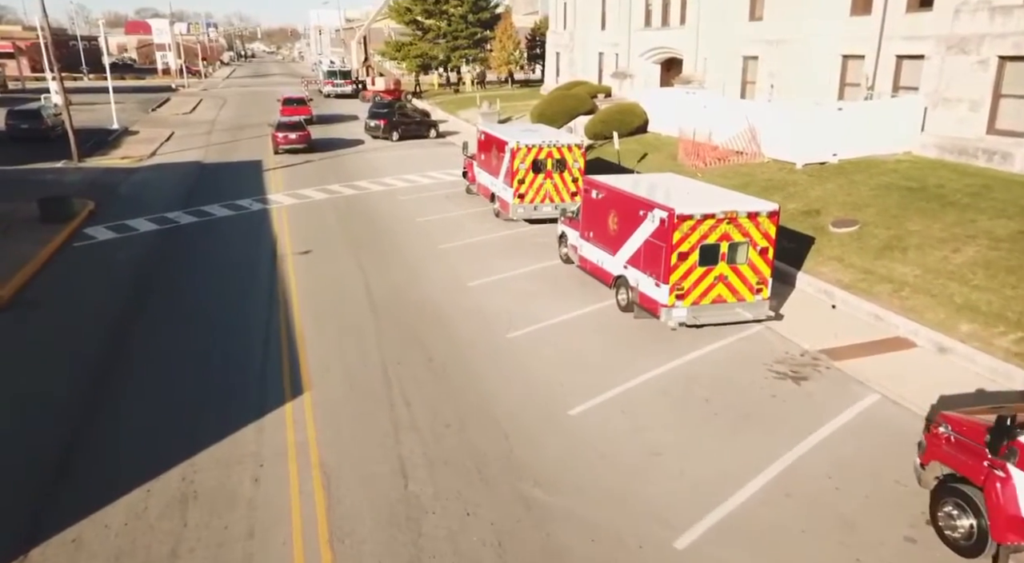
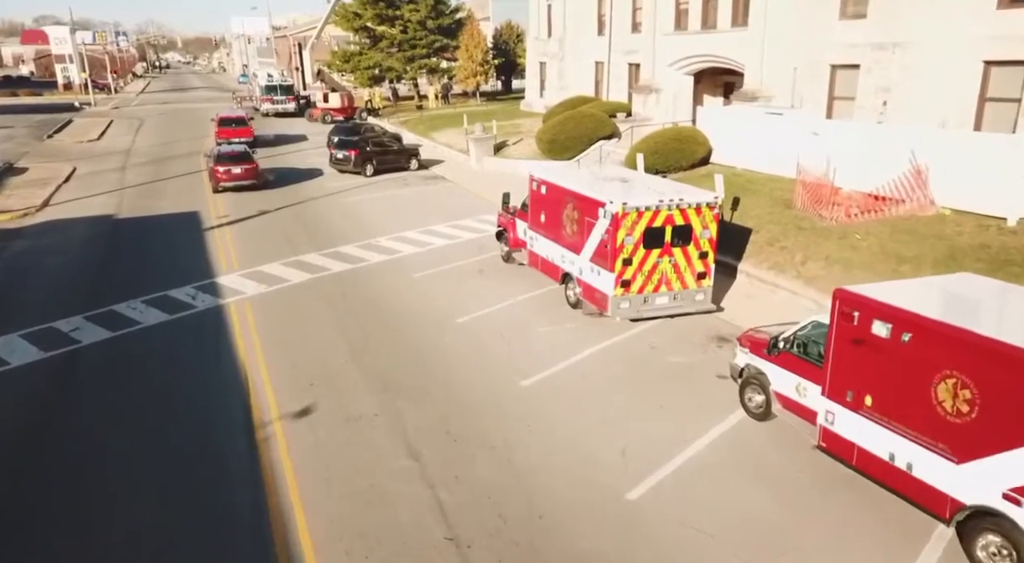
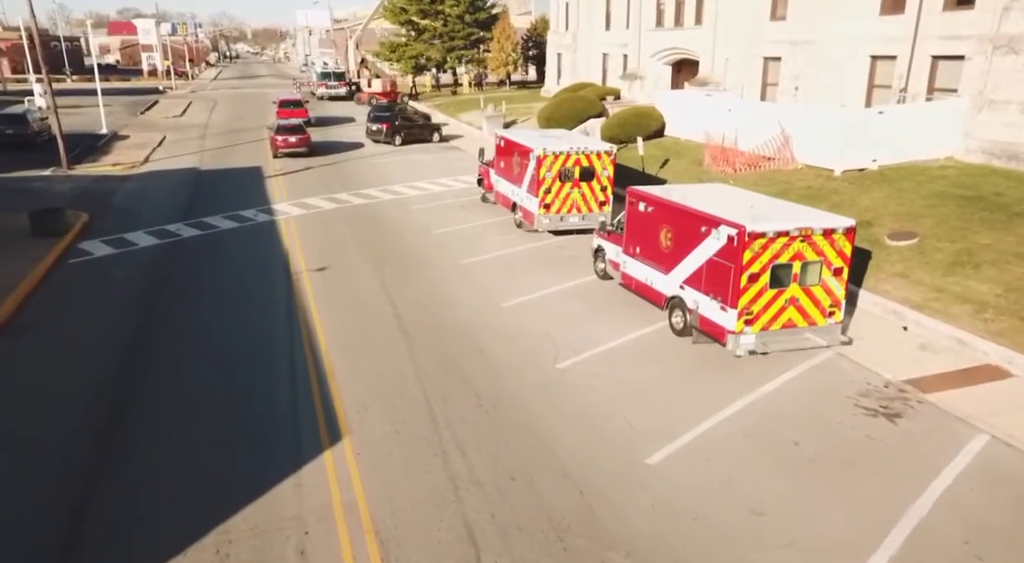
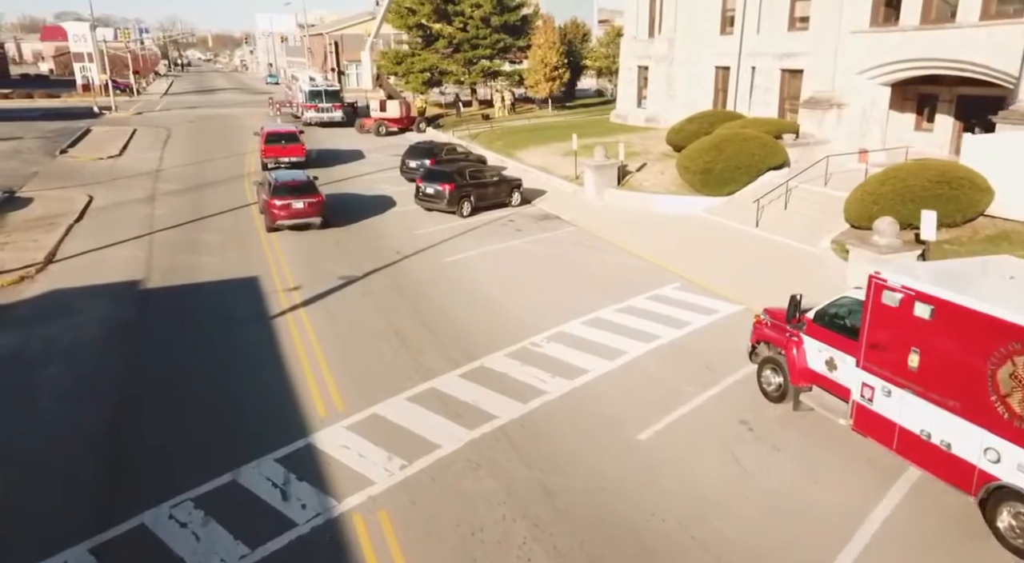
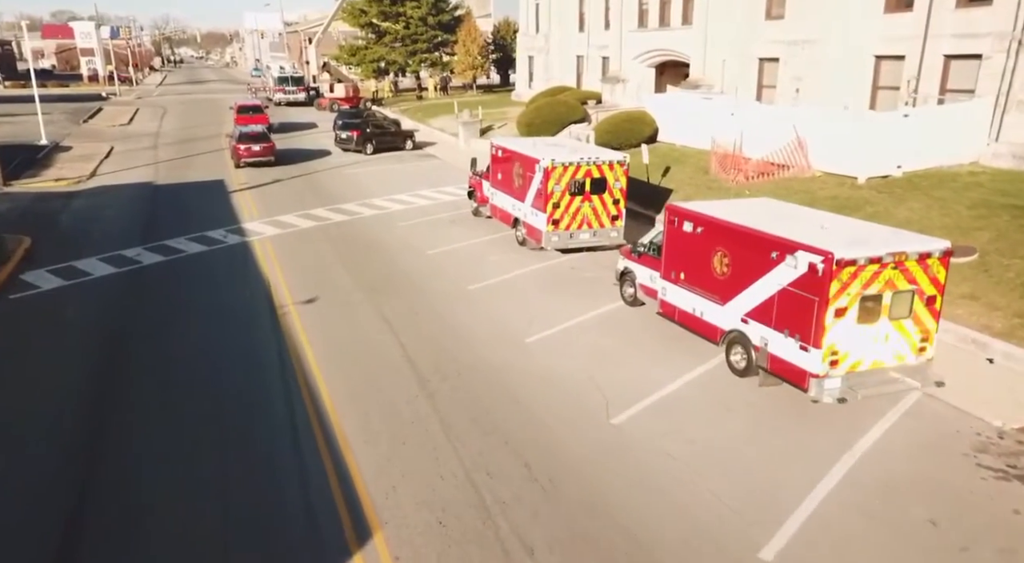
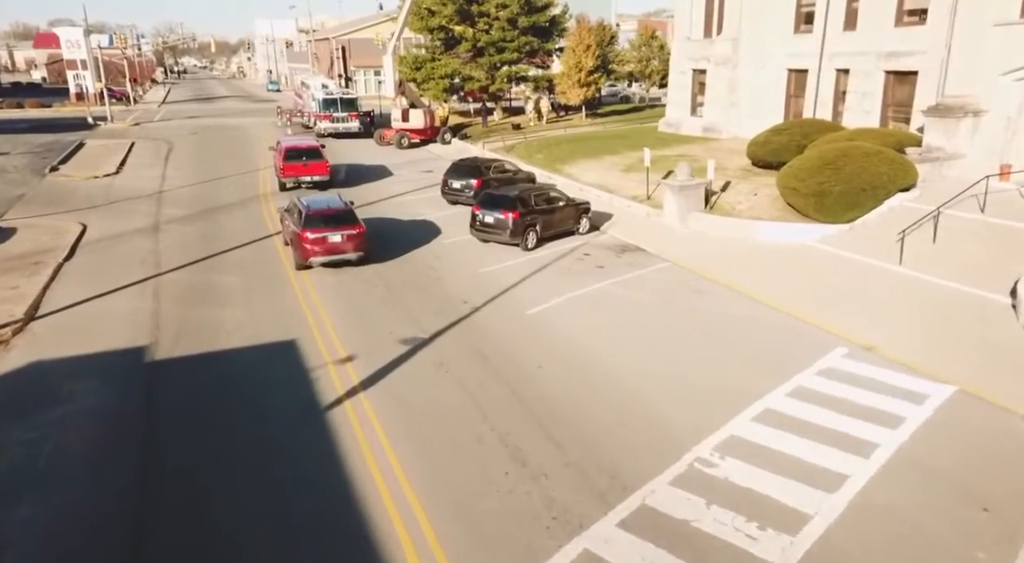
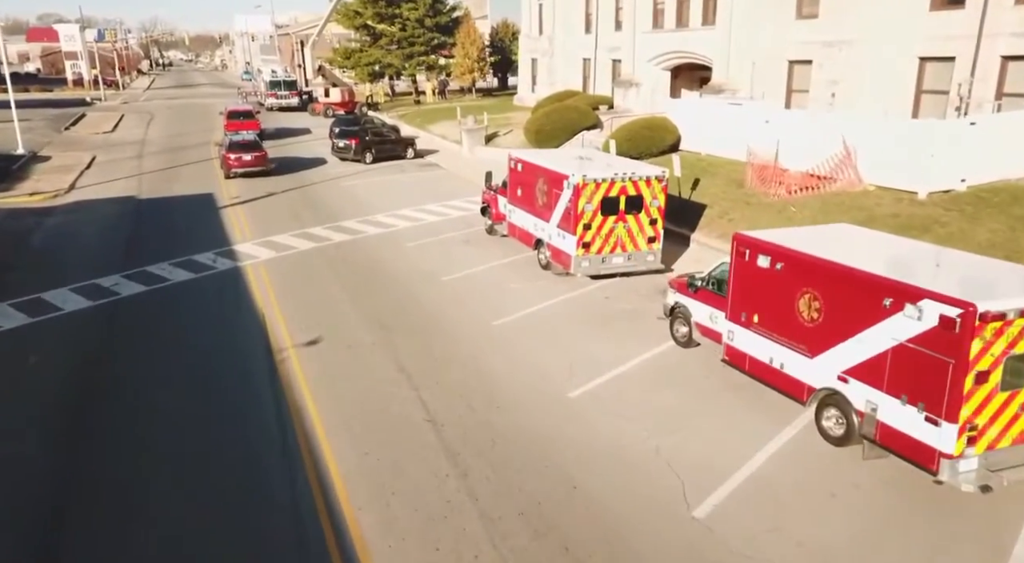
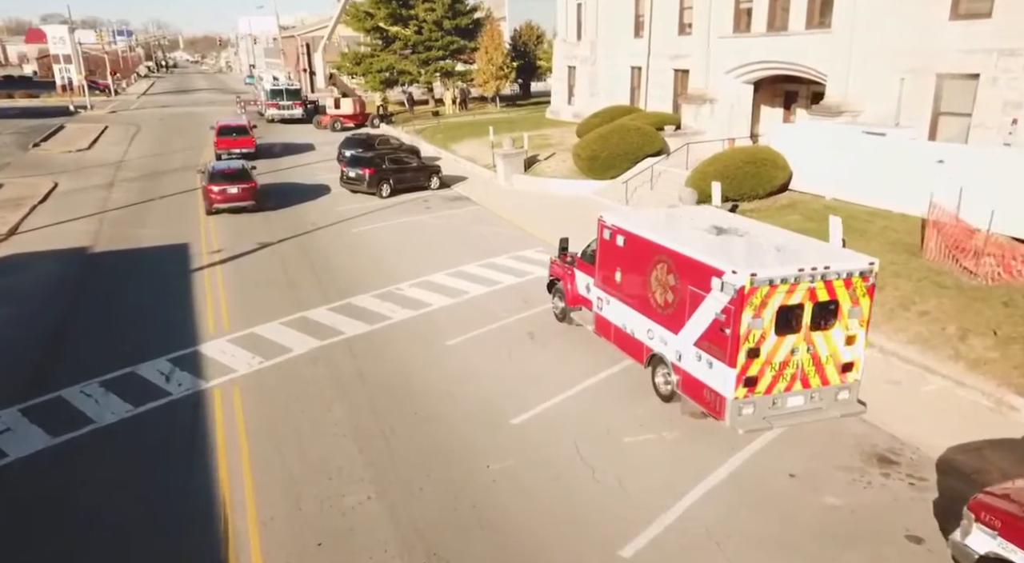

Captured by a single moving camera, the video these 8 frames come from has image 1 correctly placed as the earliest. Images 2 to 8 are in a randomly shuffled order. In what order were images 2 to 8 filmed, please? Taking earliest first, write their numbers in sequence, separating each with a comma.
3, 5, 7, 2, 8, 4, 6
